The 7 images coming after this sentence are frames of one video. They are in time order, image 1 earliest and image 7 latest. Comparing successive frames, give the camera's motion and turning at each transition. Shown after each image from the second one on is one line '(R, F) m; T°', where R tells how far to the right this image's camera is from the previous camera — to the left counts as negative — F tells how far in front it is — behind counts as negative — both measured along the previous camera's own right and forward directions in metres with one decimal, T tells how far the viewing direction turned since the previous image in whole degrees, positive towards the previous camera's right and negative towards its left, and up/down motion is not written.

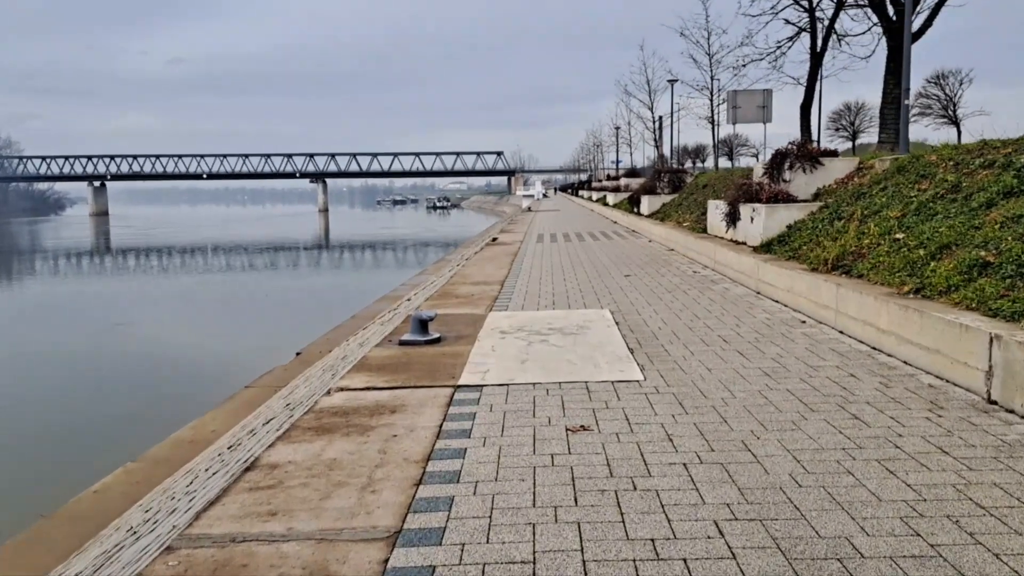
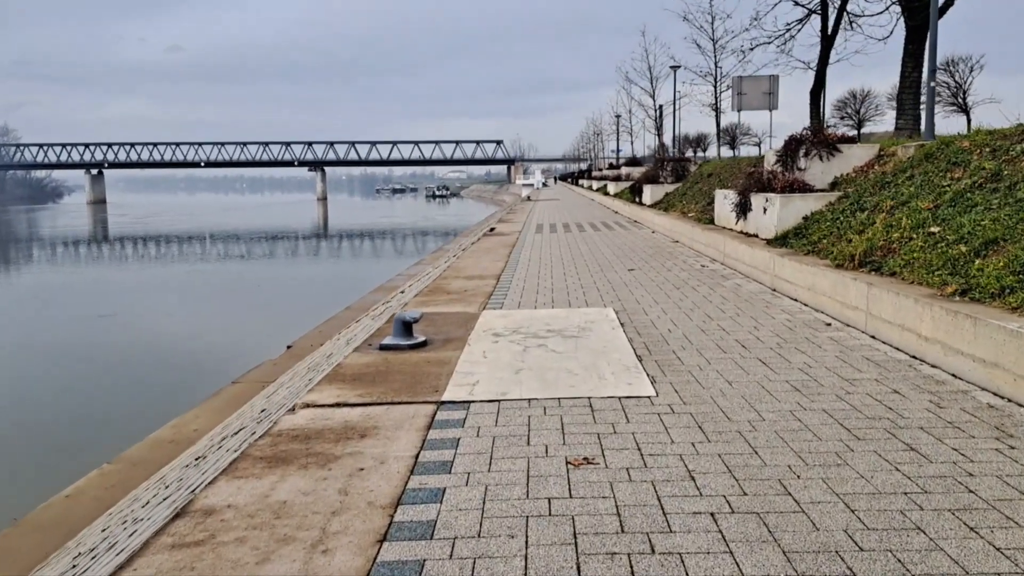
(0.0, +0.8) m; 0°
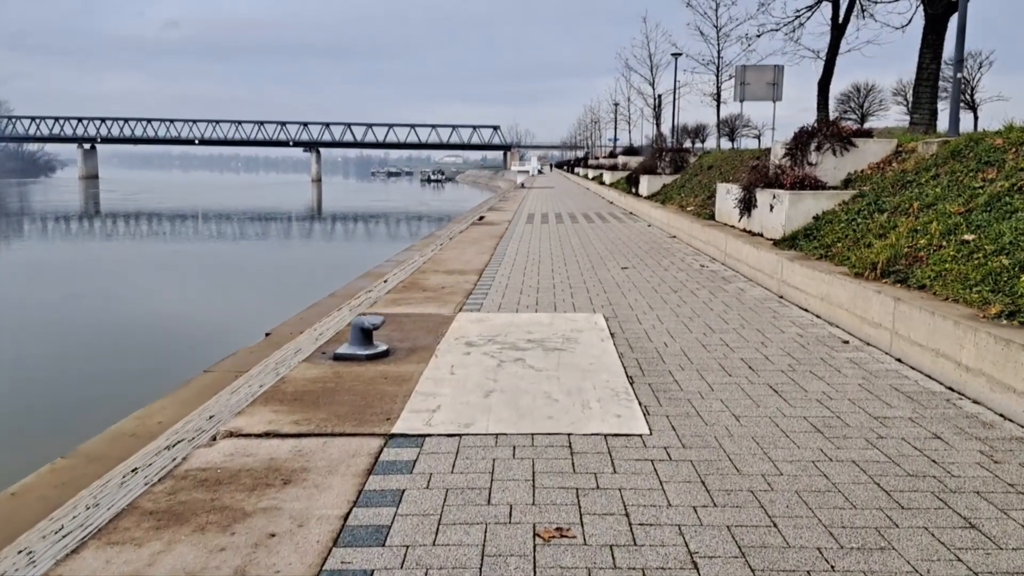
(+0.1, +0.9) m; 0°
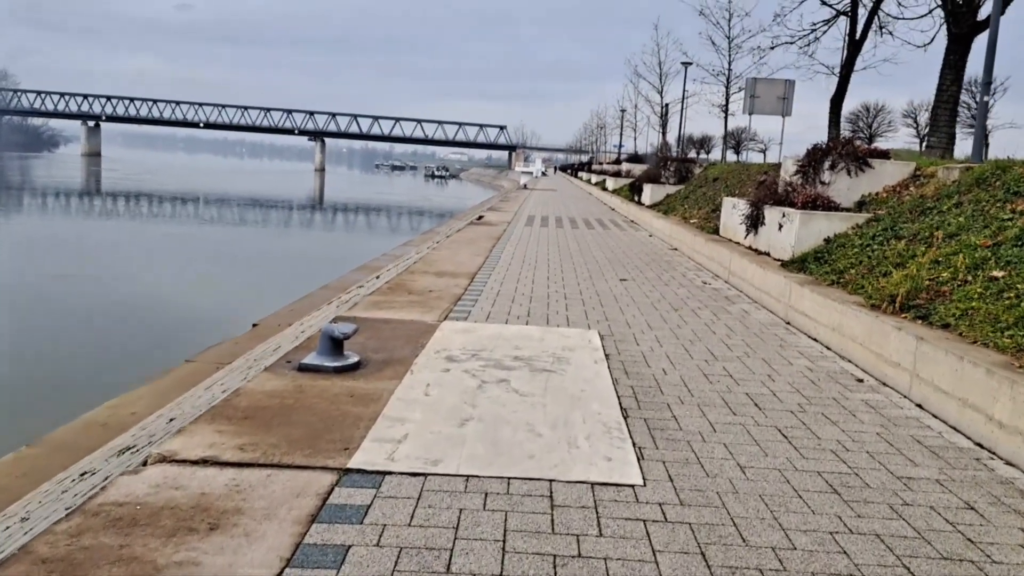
(+0.1, +0.5) m; 0°
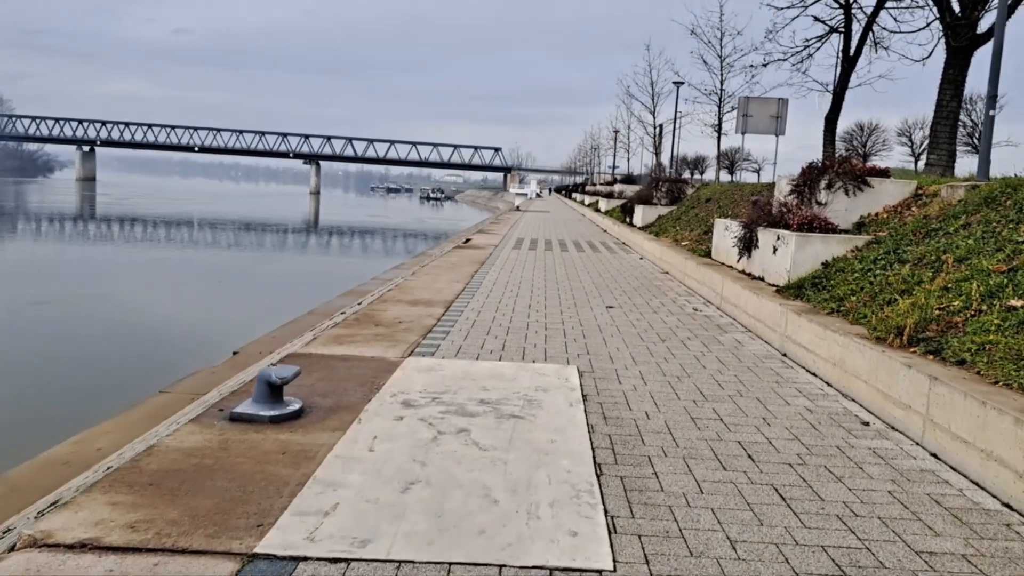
(+0.2, +0.6) m; 0°
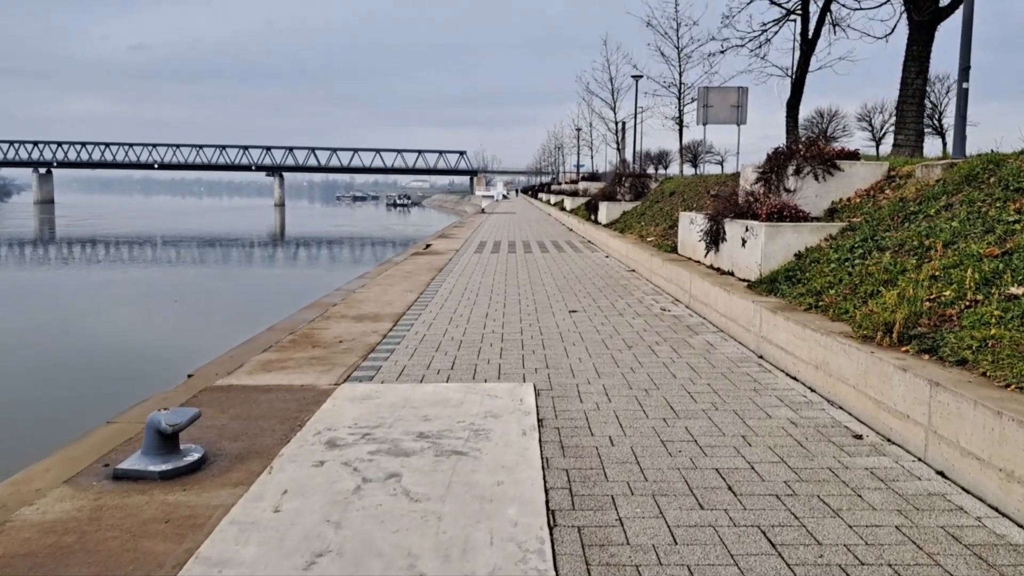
(+0.2, +0.7) m; +2°
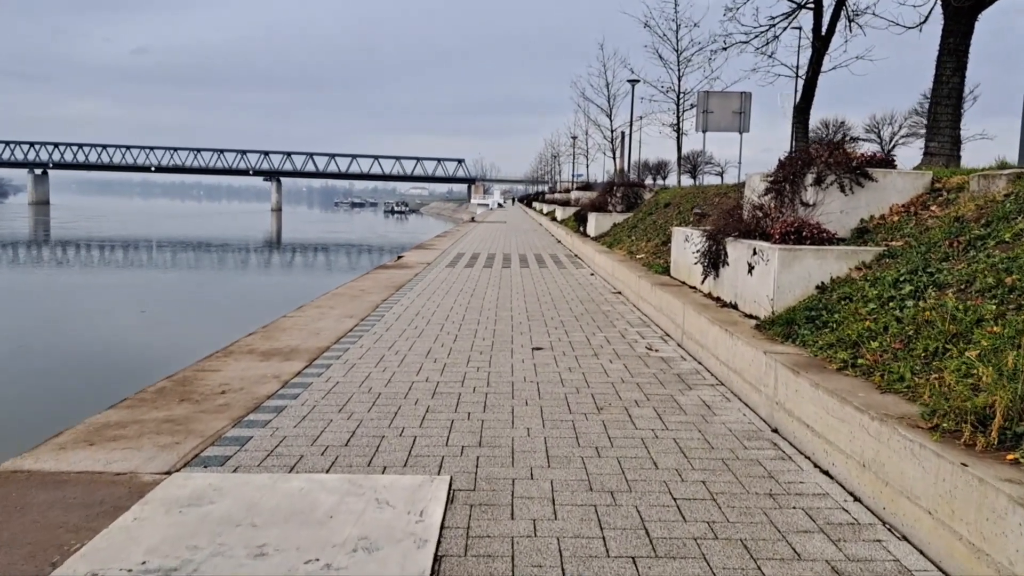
(+0.4, +1.8) m; 0°
